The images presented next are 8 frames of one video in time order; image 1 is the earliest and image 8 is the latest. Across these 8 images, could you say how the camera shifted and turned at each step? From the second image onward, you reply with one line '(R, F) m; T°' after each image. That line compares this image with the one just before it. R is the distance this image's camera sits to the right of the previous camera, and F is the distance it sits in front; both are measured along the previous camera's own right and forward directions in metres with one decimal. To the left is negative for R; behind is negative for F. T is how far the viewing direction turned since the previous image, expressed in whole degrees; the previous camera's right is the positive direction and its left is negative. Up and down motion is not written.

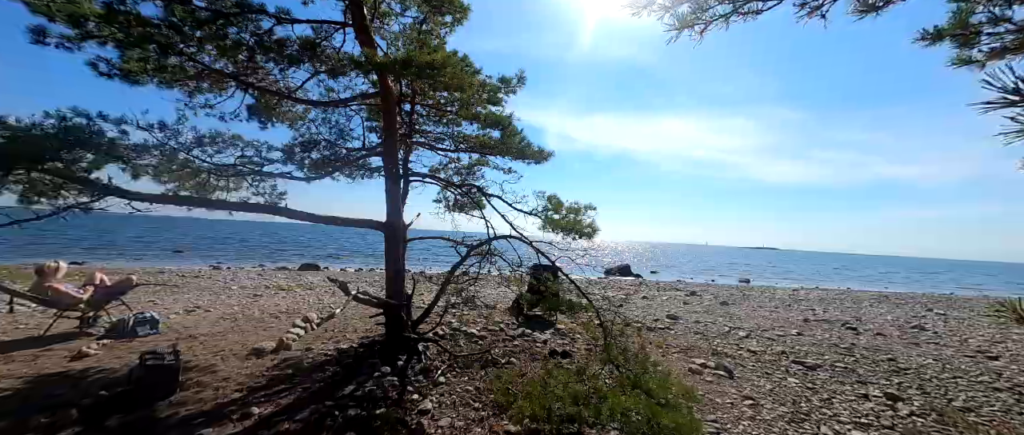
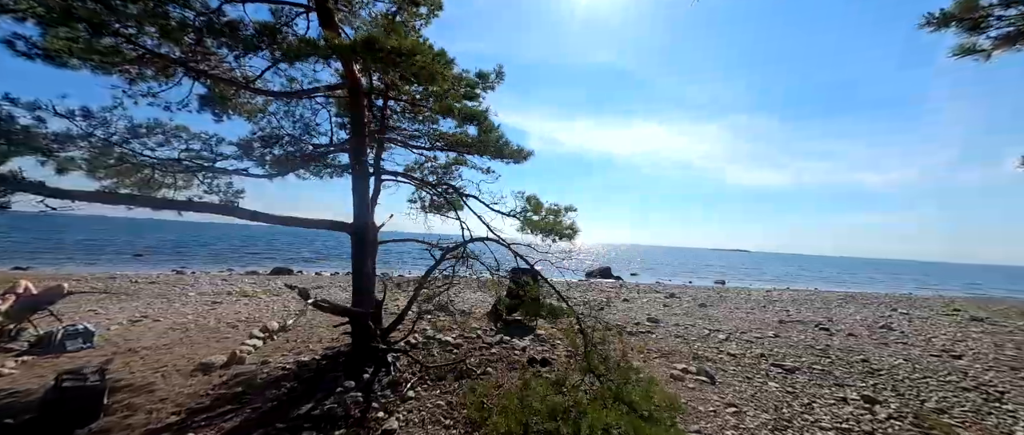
(+0.1, +0.2) m; +3°
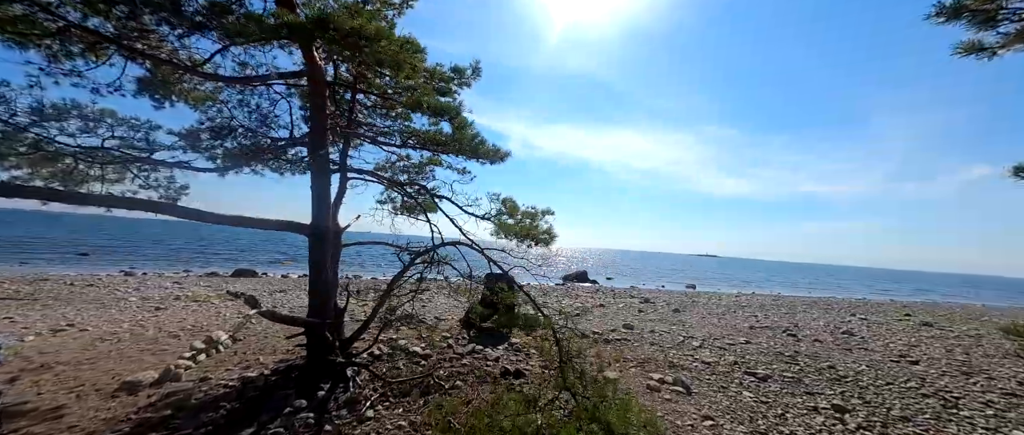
(+0.1, +0.2) m; +4°
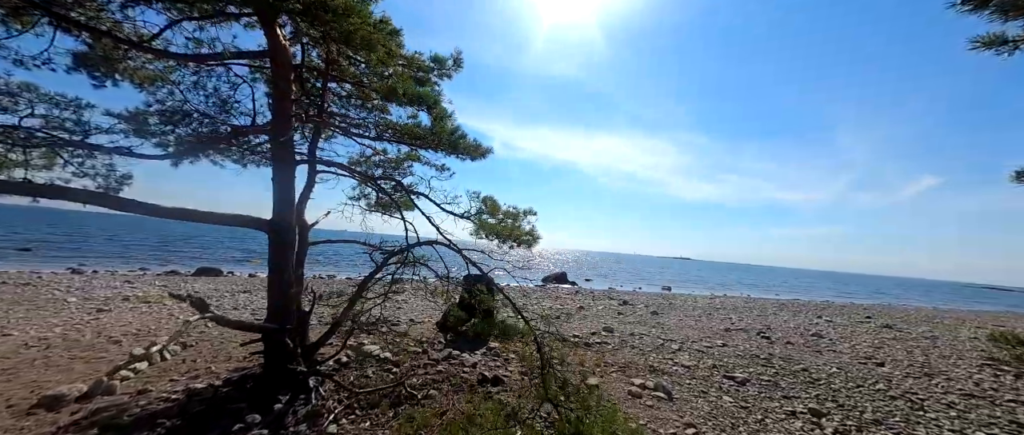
(0.0, +0.2) m; +3°
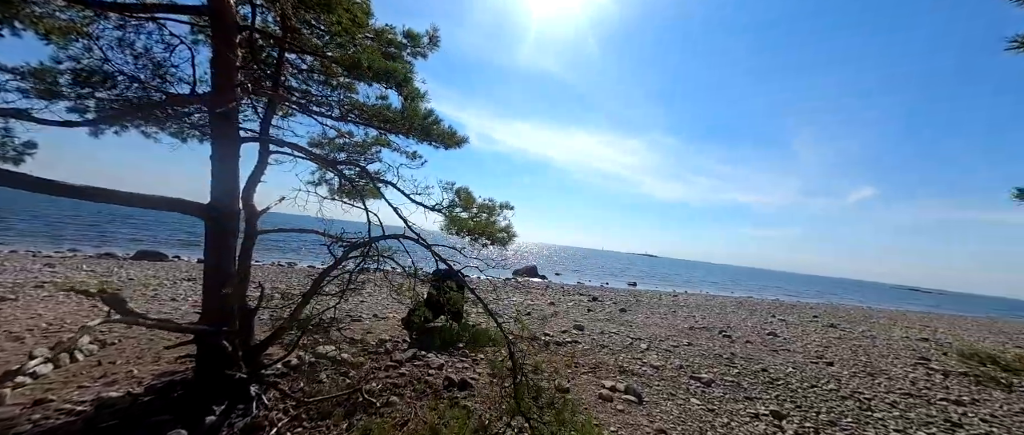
(0.0, +0.3) m; +5°
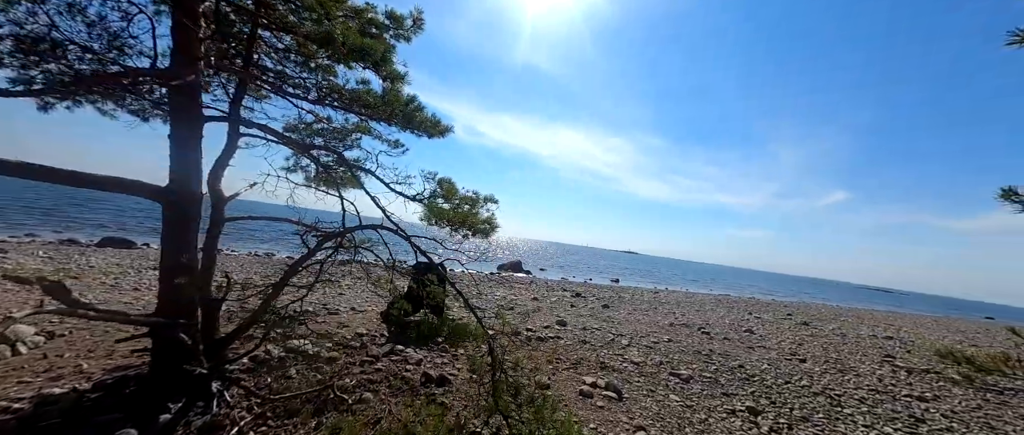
(0.0, +0.1) m; +2°
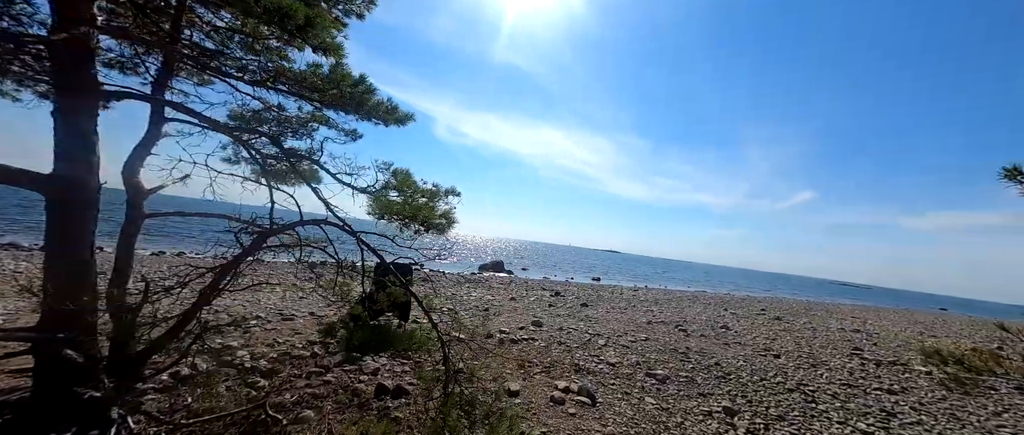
(+0.2, +0.3) m; +3°
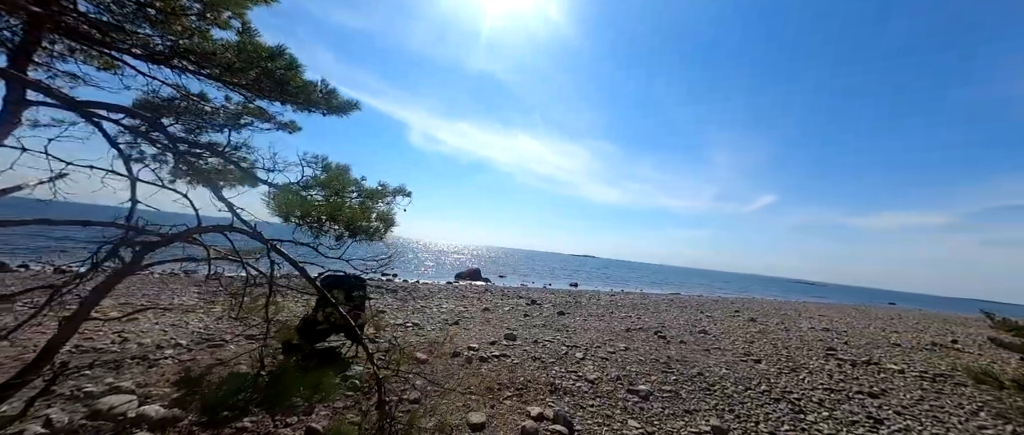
(+0.2, +0.6) m; +4°
